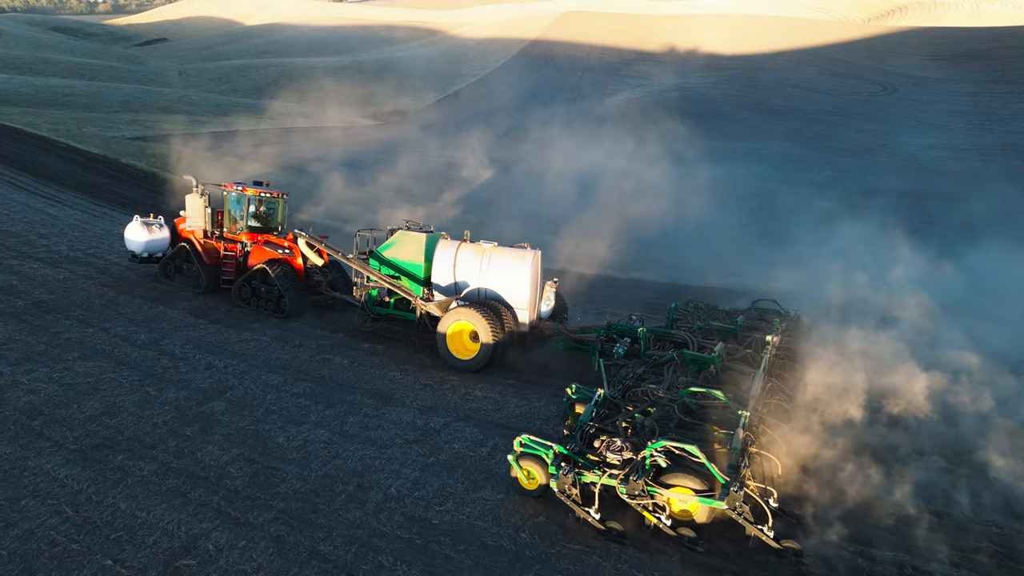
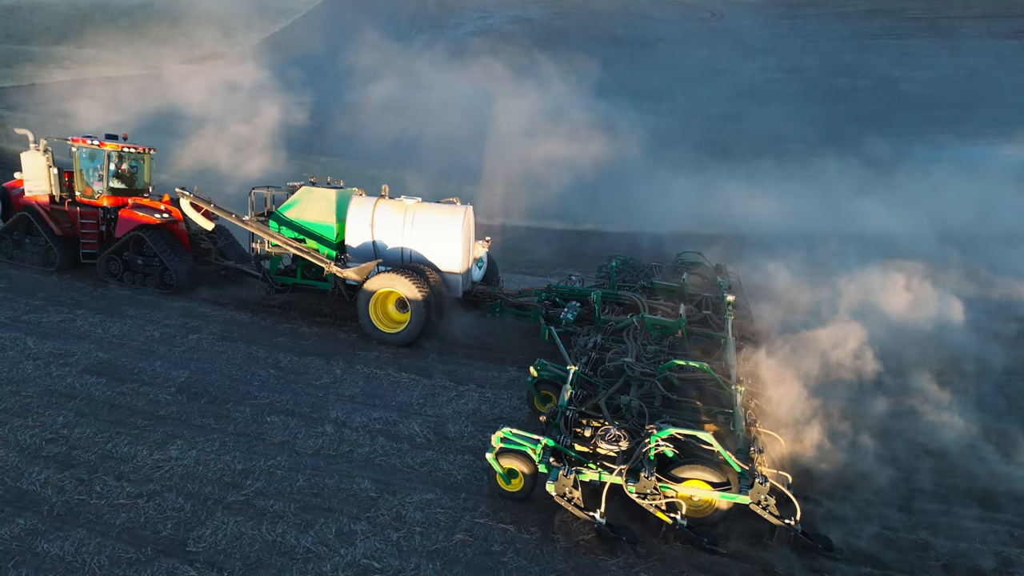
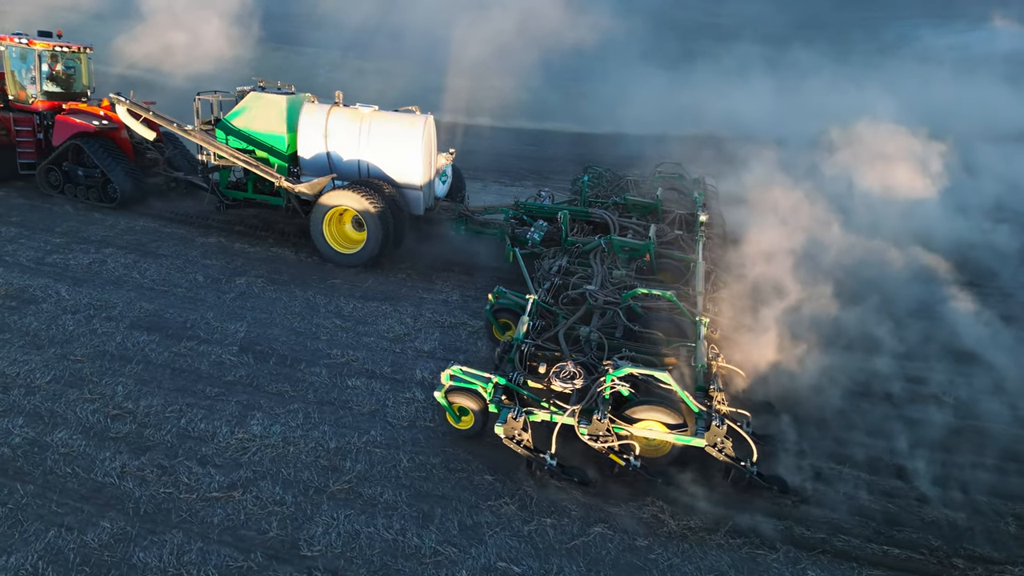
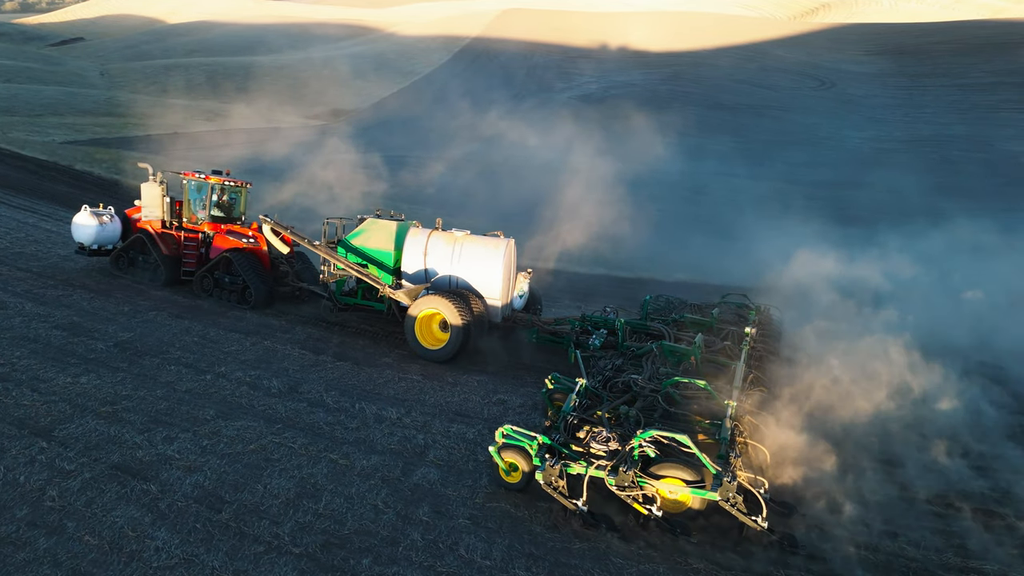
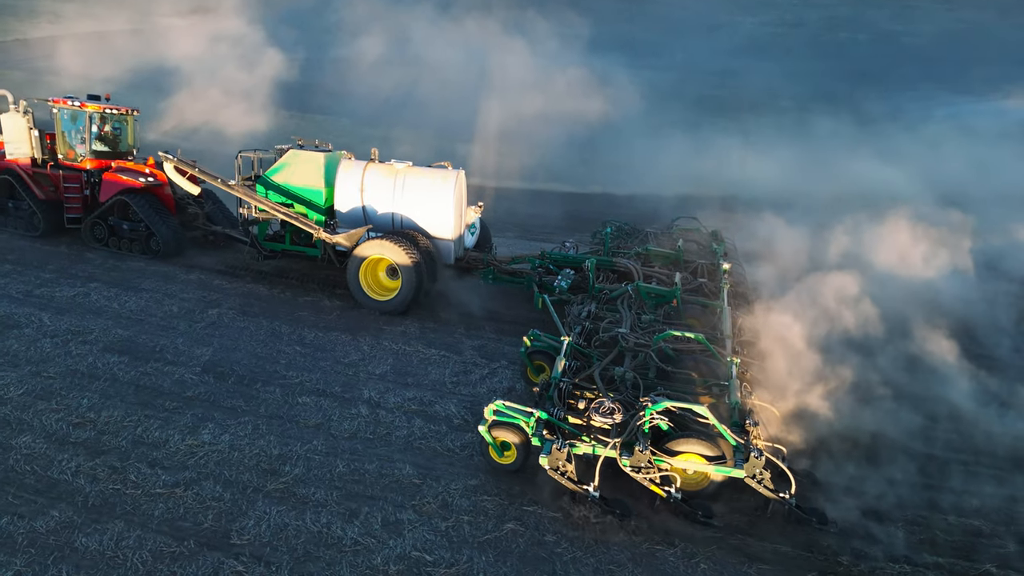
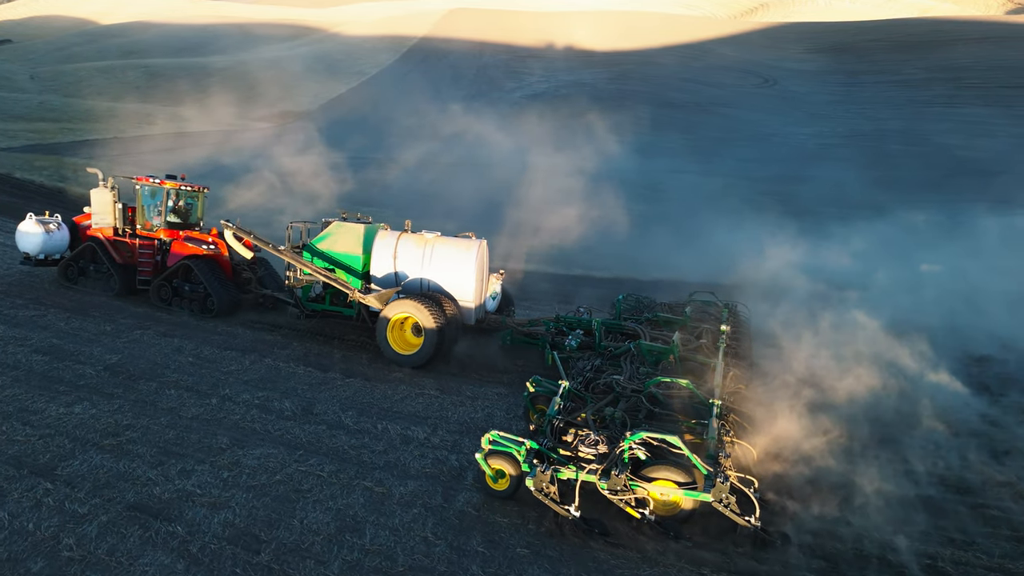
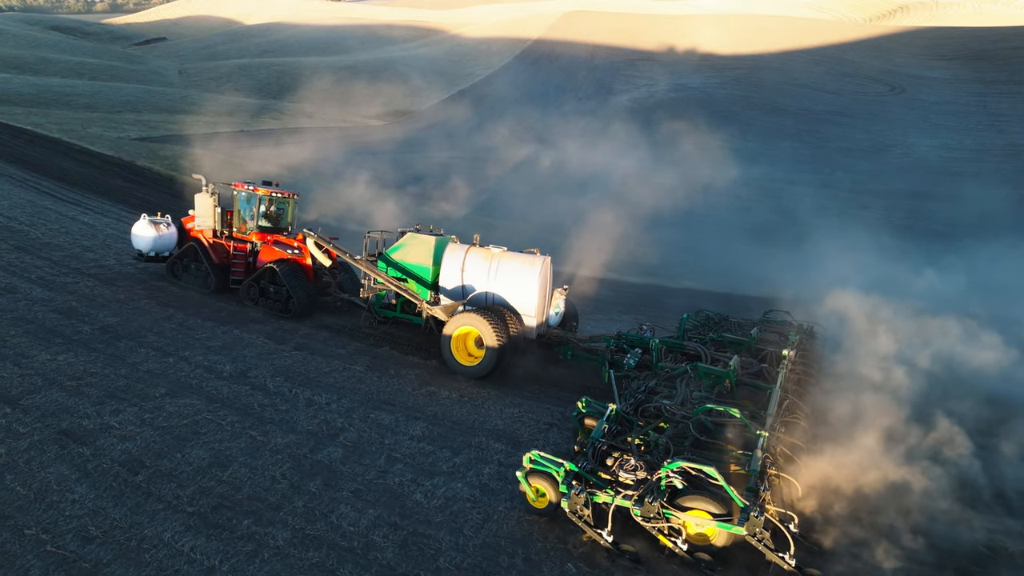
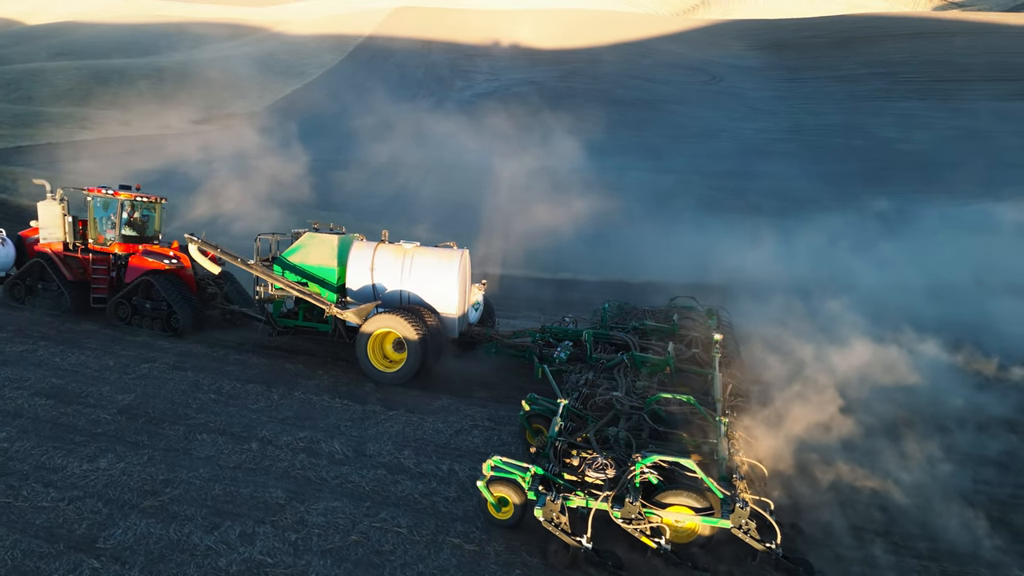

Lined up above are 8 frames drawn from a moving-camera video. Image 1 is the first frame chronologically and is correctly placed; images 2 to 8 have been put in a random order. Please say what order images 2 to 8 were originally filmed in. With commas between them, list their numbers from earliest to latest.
7, 4, 6, 8, 2, 5, 3
